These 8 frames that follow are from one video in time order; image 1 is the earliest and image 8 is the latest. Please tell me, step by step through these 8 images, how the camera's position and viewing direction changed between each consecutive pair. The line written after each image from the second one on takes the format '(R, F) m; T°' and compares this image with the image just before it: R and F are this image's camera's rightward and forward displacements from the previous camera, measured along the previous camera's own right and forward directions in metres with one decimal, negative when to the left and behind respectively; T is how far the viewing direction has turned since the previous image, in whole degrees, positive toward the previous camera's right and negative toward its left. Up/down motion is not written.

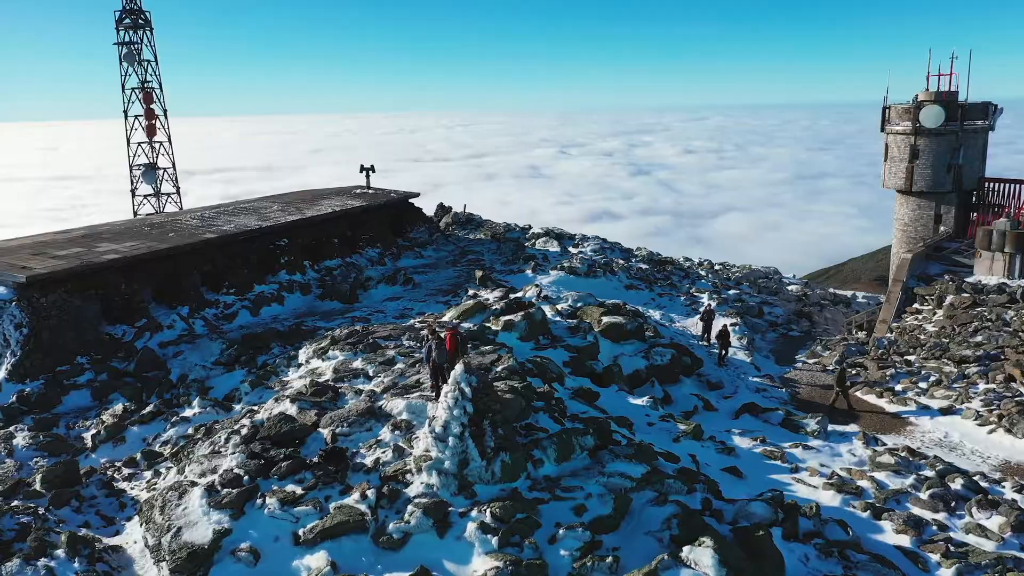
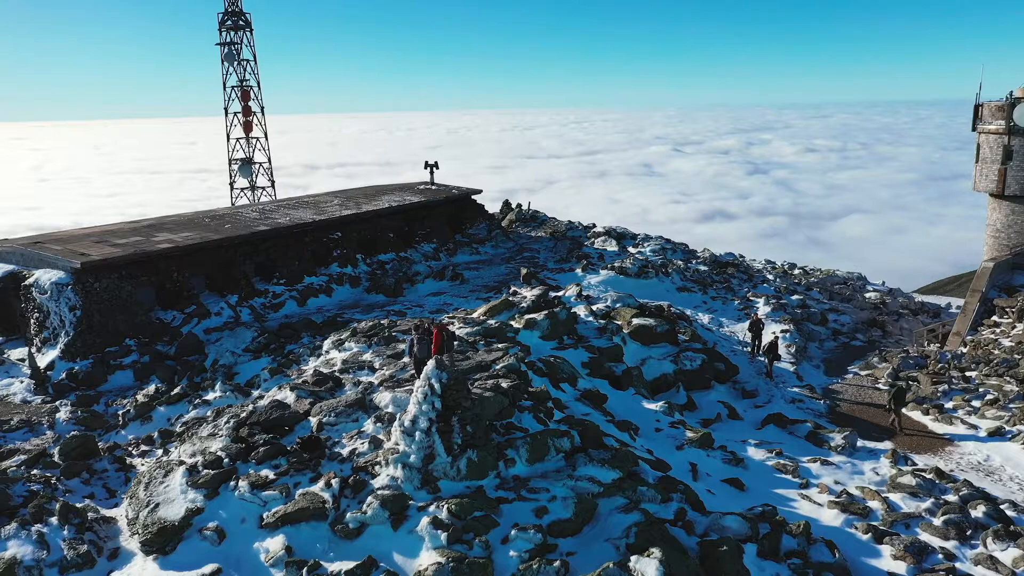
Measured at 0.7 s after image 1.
(+1.4, +0.1) m; -7°
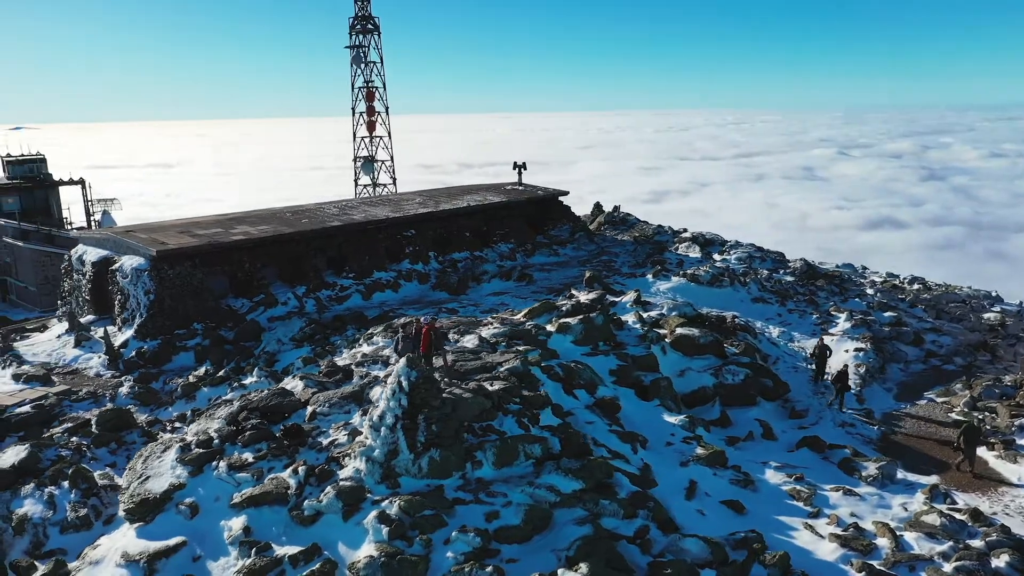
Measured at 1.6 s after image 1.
(+1.8, +0.2) m; -10°
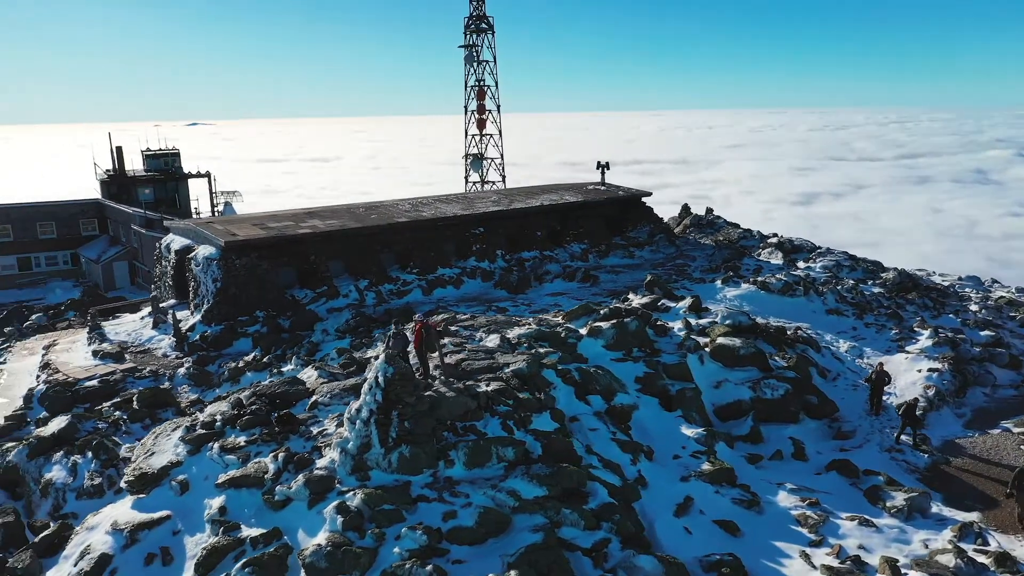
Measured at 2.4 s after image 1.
(+1.7, +0.2) m; -9°
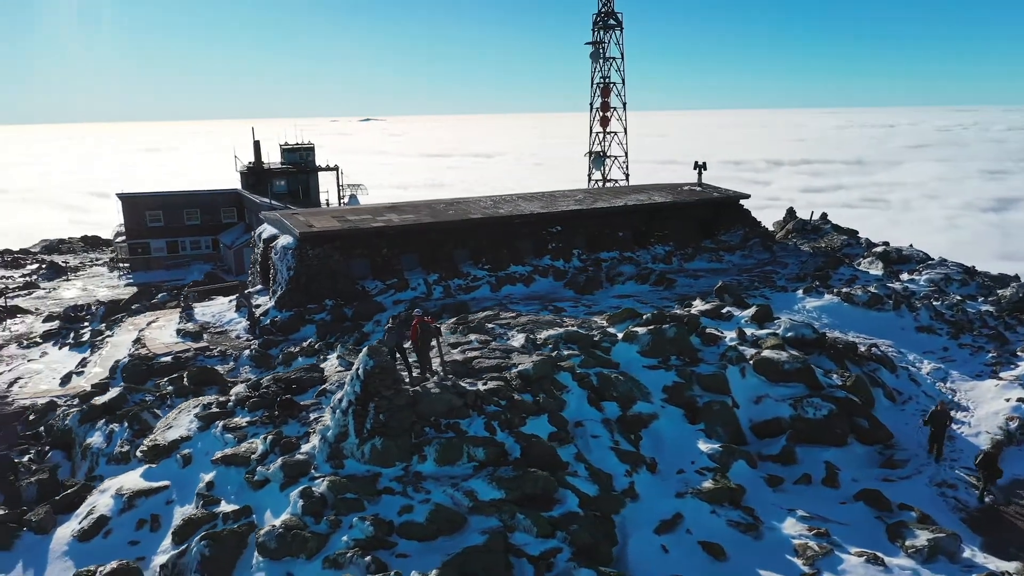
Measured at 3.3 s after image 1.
(+1.9, +0.2) m; -11°
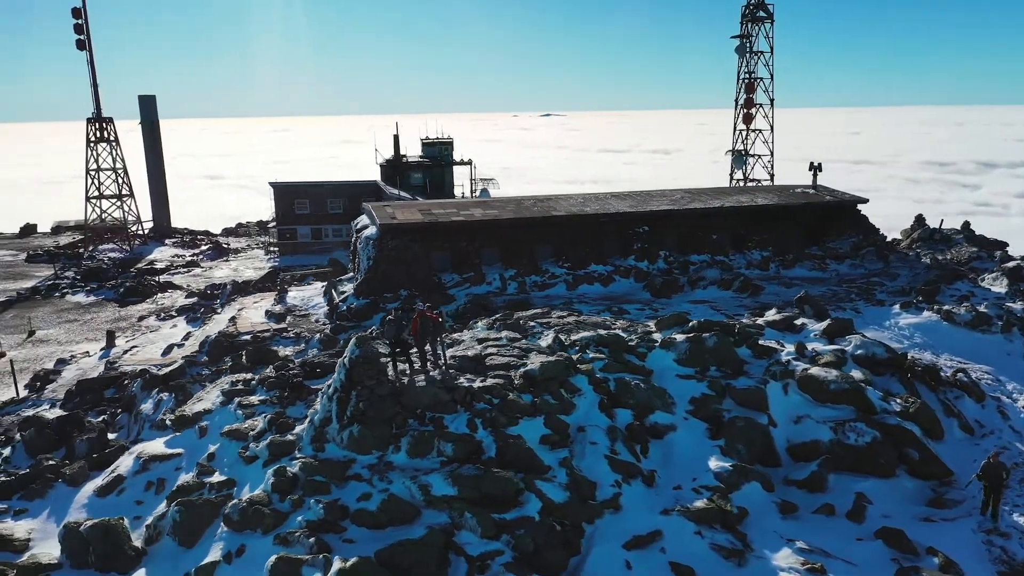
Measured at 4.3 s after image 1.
(+2.1, +0.3) m; -12°
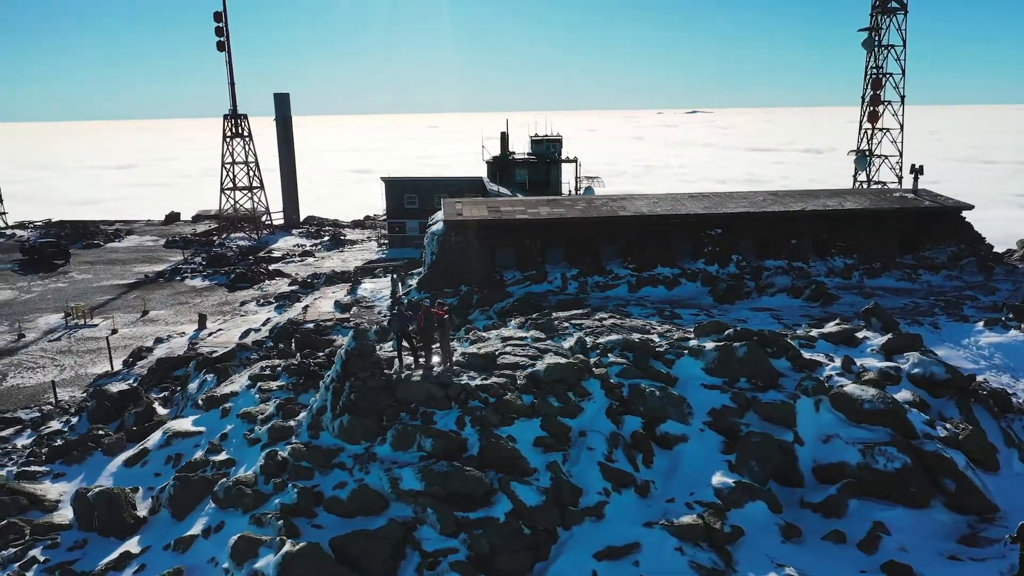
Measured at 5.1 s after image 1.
(+1.7, +0.2) m; -9°
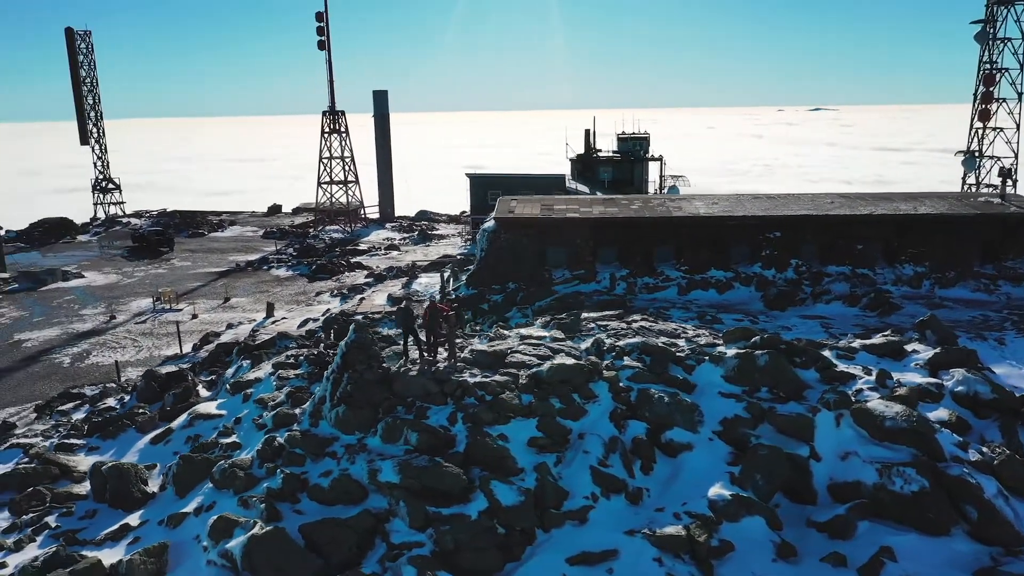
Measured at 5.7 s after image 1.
(+1.3, +0.1) m; -7°
